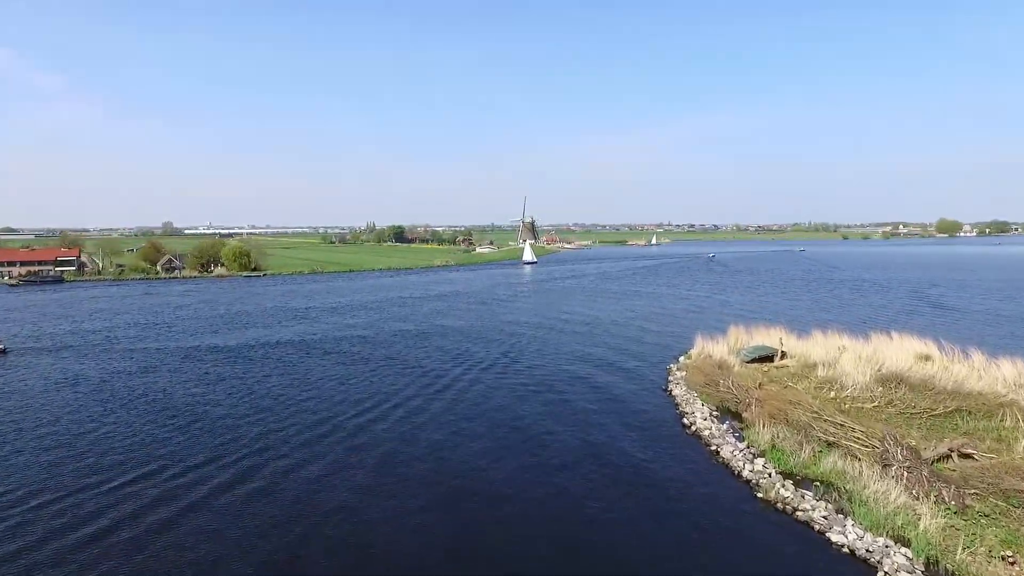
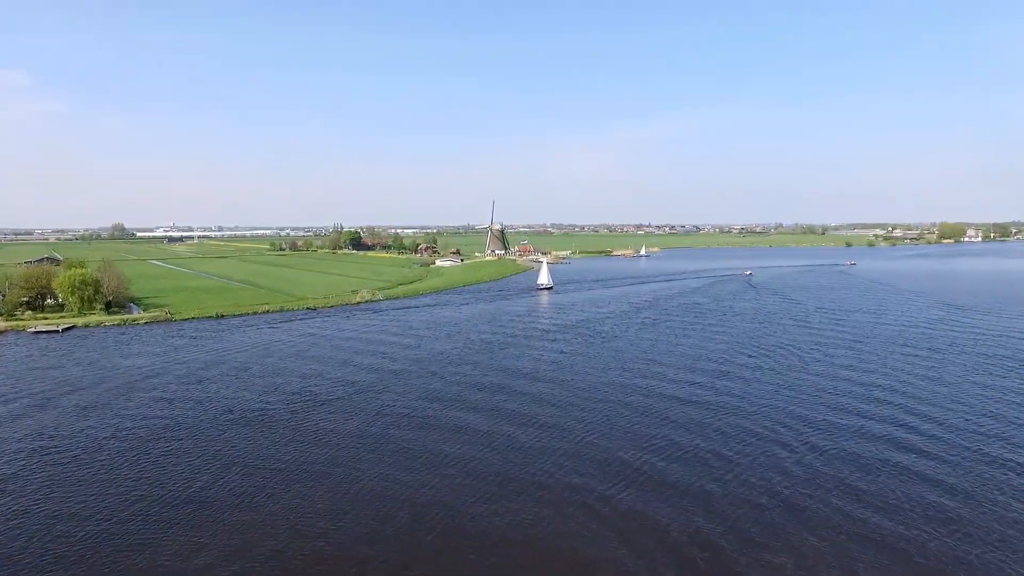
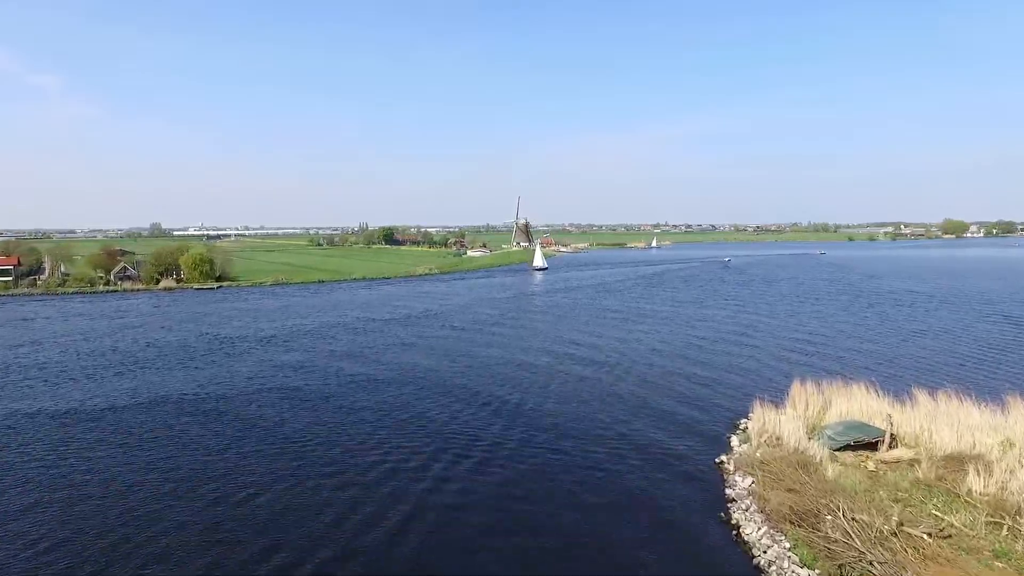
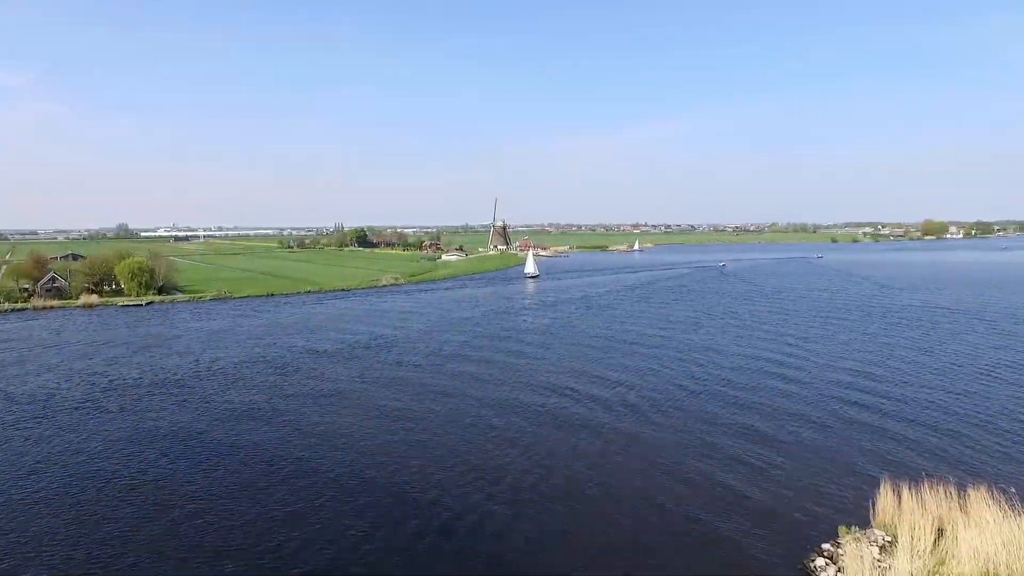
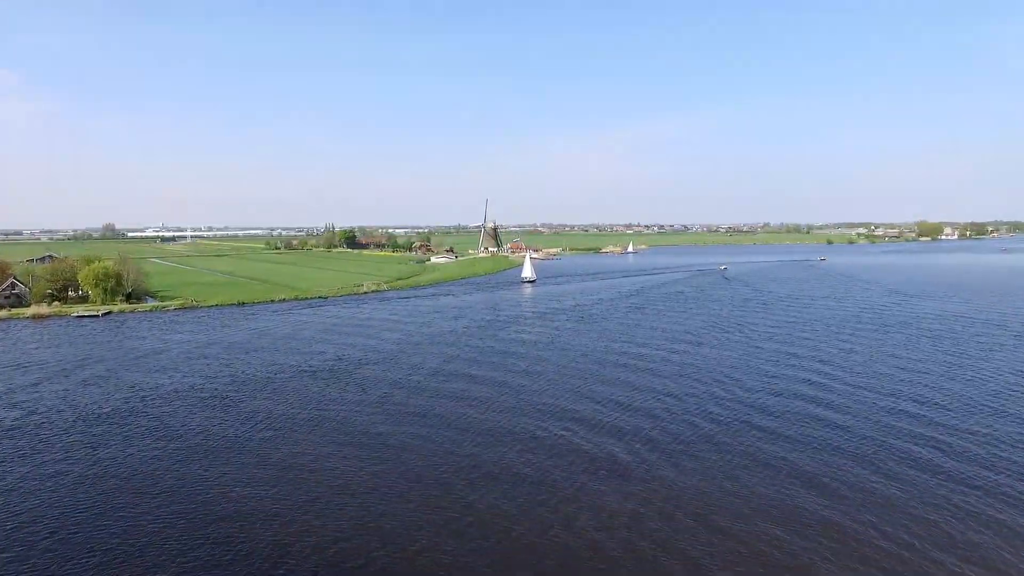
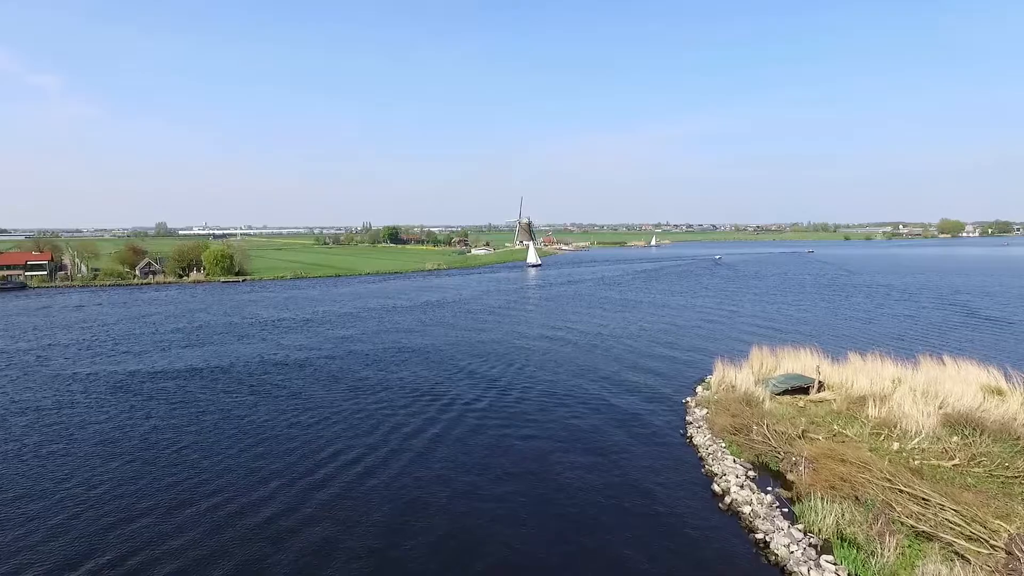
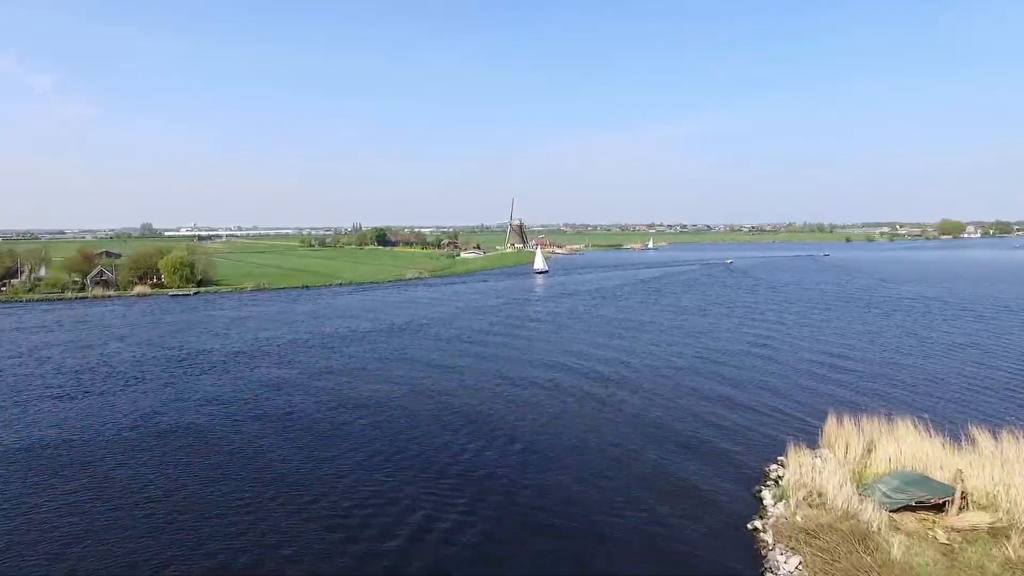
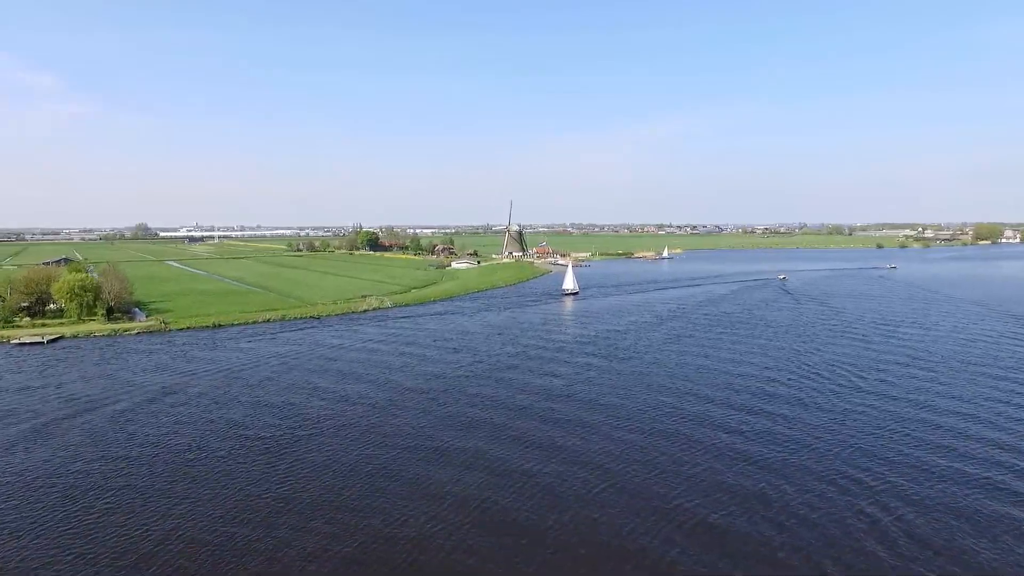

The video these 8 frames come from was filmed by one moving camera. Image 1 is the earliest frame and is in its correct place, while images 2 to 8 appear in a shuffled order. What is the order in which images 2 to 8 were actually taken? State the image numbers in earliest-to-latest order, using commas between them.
6, 3, 7, 4, 5, 2, 8
